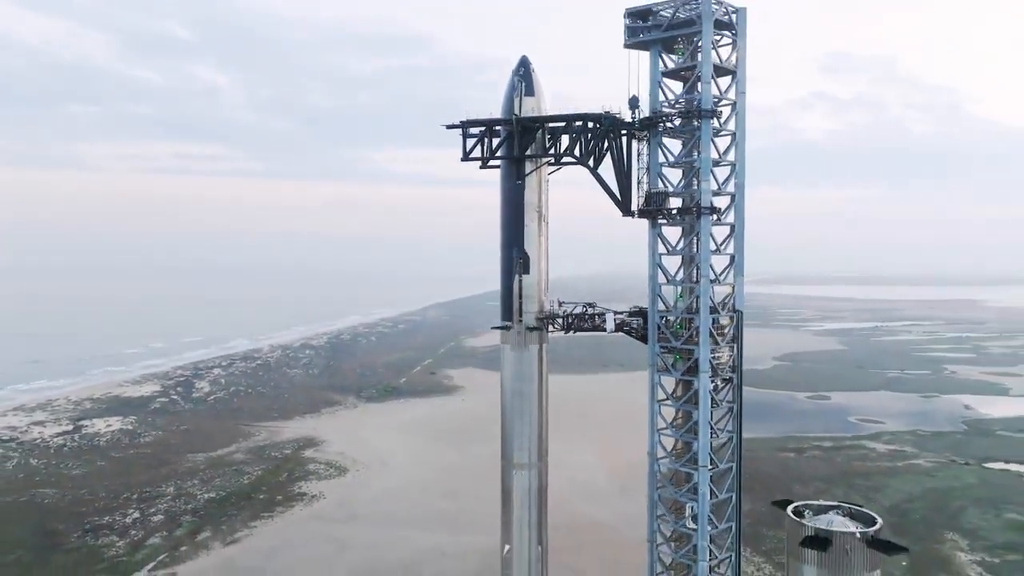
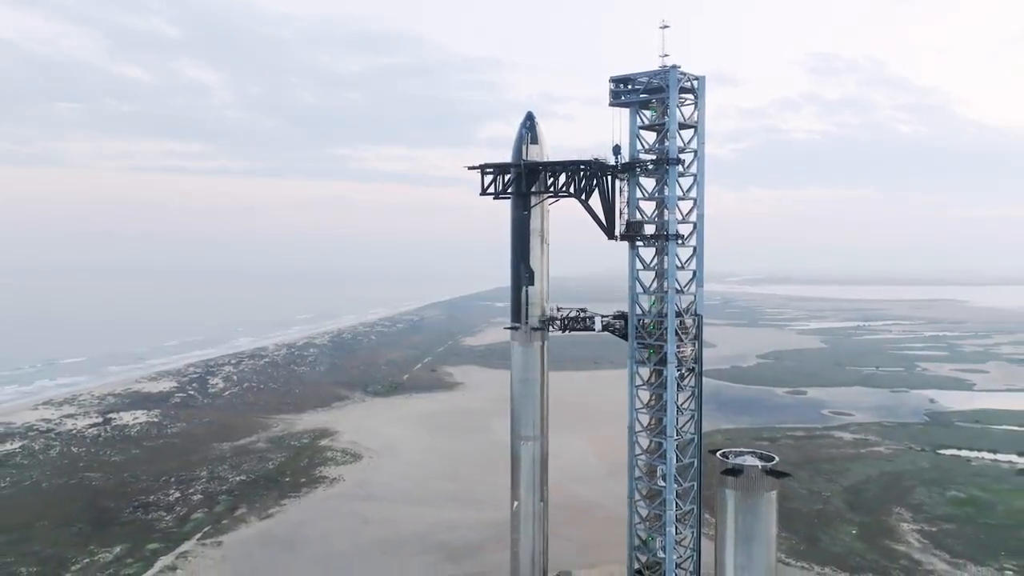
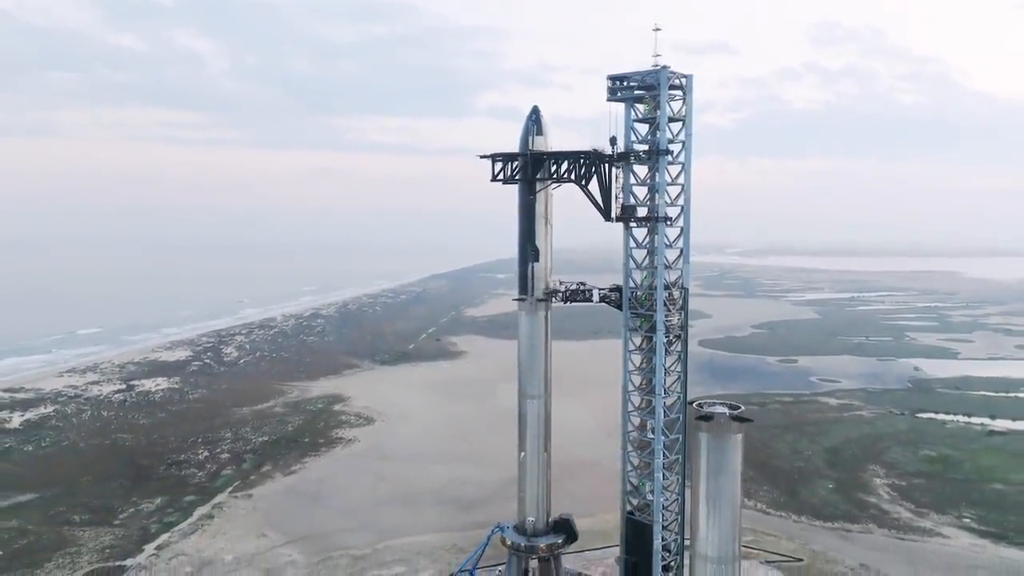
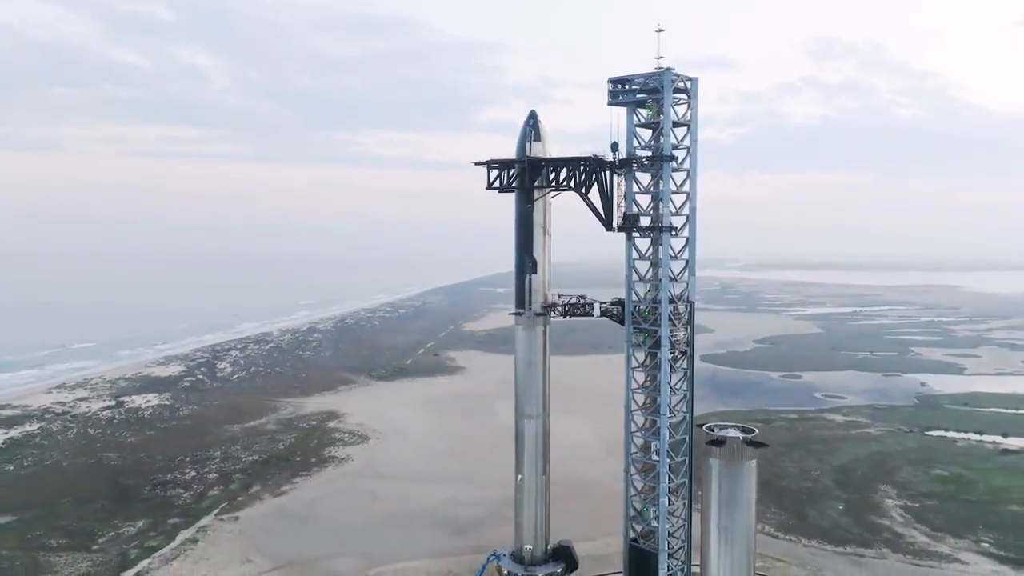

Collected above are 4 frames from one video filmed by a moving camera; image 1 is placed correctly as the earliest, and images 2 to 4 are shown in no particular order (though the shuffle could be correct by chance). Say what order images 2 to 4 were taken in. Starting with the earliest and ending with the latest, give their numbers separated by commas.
2, 4, 3
